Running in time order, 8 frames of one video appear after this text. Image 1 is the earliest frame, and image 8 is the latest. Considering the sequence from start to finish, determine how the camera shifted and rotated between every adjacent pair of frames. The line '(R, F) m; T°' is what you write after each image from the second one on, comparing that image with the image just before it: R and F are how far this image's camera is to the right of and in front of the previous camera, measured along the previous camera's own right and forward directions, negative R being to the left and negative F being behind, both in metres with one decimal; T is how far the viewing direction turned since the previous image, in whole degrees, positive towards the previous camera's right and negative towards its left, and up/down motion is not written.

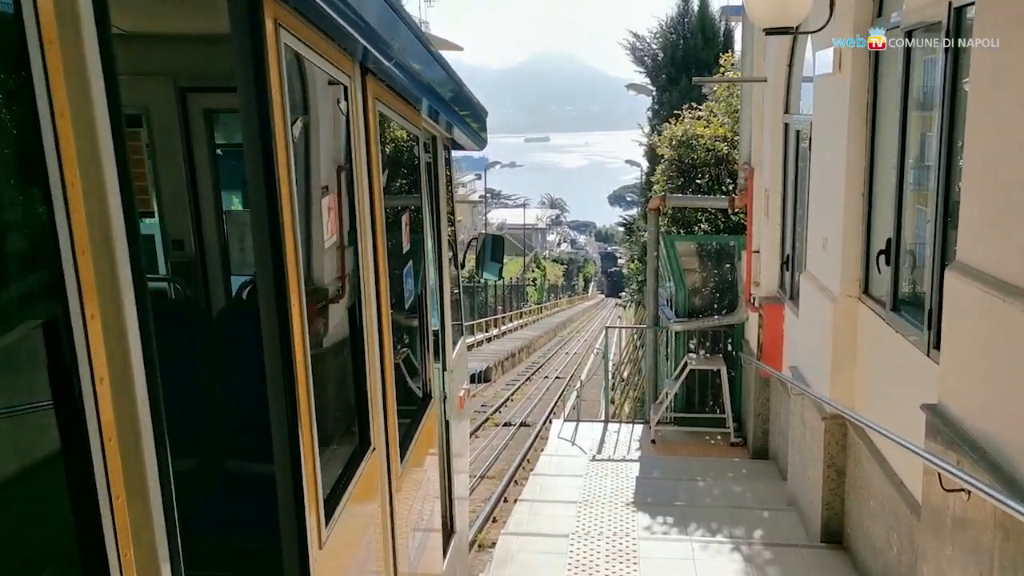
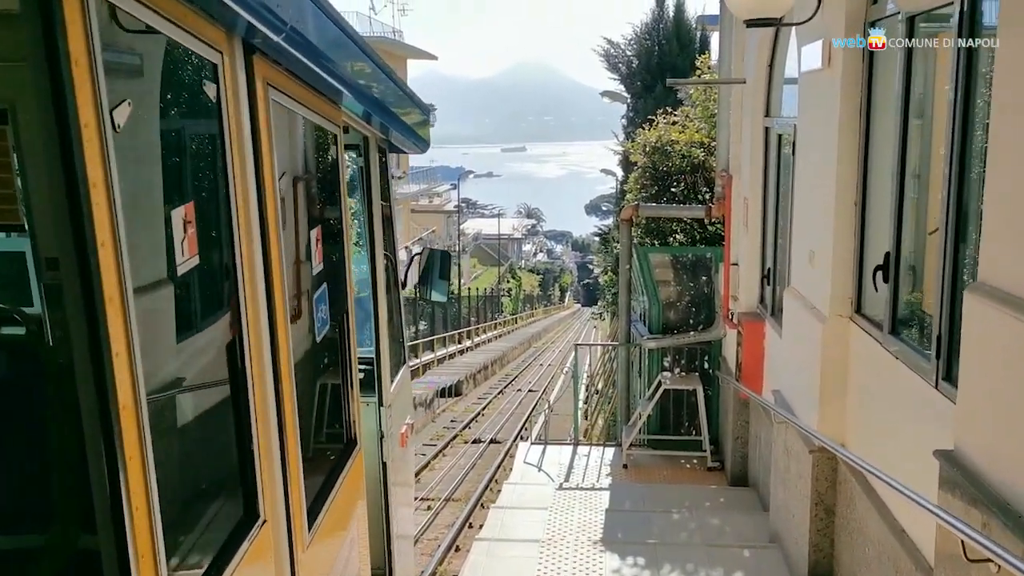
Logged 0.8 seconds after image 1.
(+0.1, +0.6) m; +1°
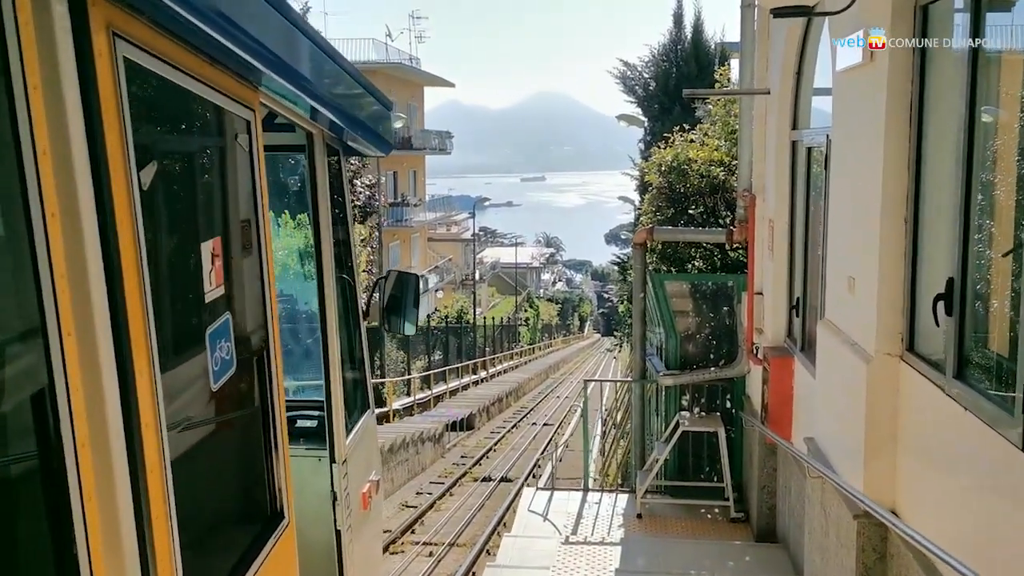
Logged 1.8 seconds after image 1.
(+0.1, +0.7) m; -1°
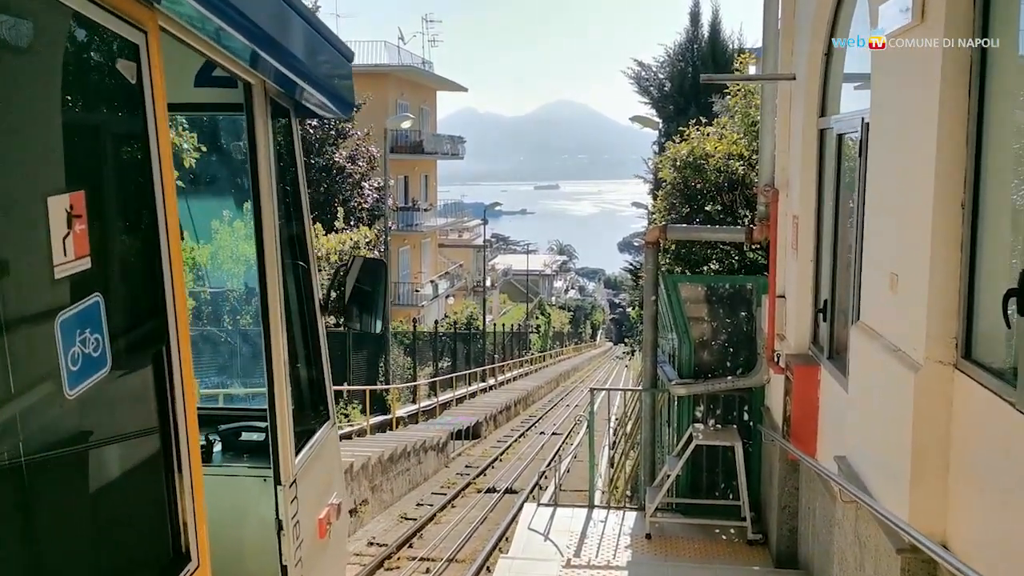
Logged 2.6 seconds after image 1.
(+0.1, +0.6) m; -1°
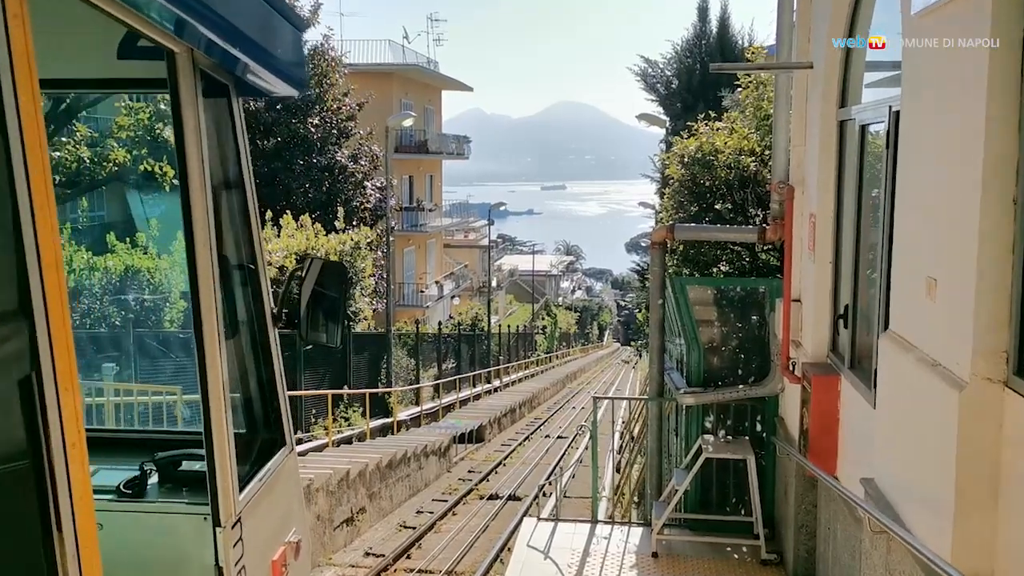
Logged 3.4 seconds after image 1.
(+0.1, +0.4) m; 0°
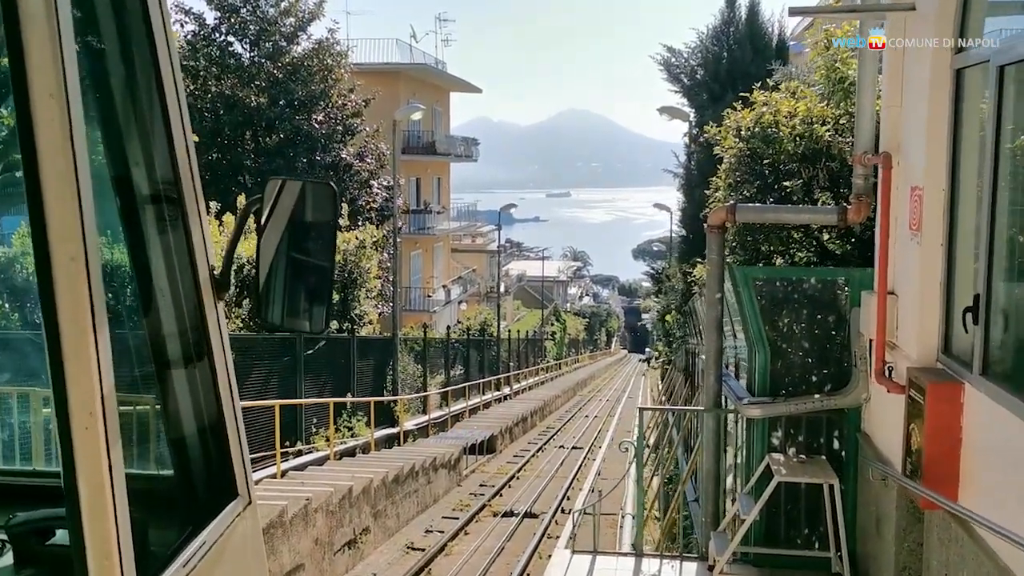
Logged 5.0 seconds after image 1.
(-0.2, +1.1) m; 0°
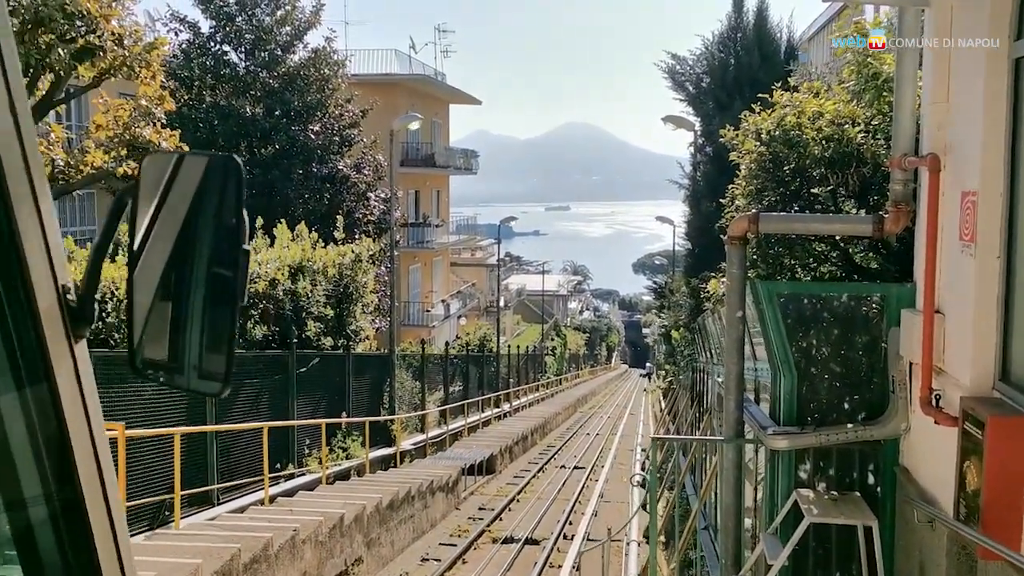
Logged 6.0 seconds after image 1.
(0.0, +0.6) m; 0°
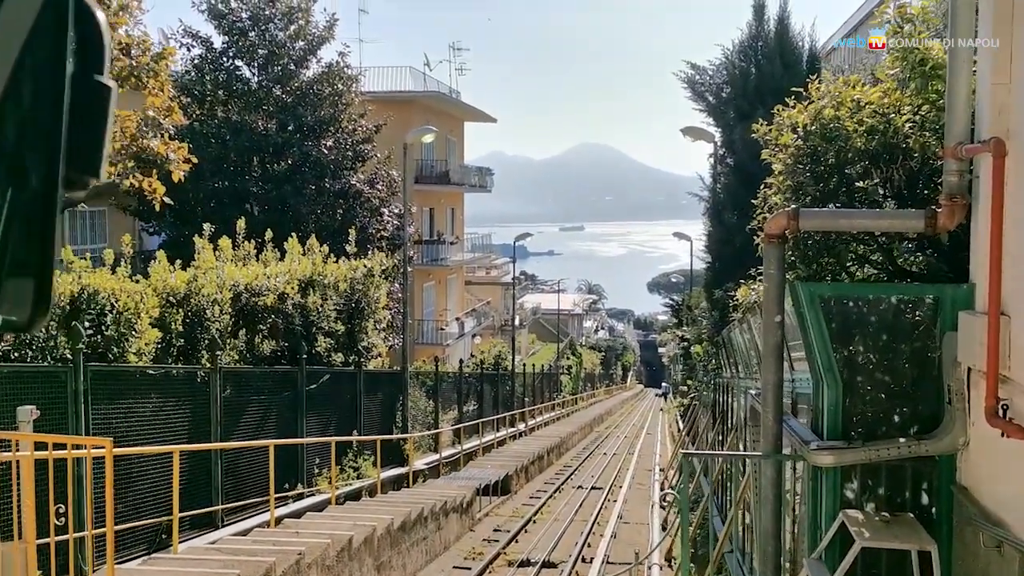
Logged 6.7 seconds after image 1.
(0.0, +0.4) m; -1°
